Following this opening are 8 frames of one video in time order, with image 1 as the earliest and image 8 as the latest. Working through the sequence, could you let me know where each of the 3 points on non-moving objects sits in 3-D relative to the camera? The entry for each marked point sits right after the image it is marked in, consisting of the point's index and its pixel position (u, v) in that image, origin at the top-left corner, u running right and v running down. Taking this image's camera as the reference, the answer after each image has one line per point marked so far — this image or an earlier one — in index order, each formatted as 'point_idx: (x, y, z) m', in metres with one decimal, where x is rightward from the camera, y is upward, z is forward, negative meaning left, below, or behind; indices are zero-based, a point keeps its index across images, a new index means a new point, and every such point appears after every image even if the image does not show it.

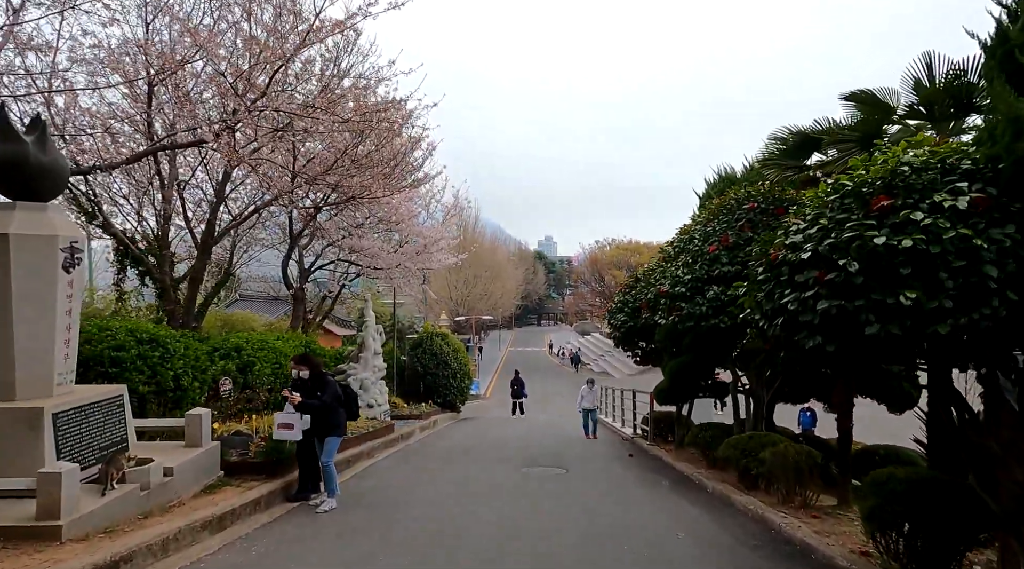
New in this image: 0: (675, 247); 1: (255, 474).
0: (+2.2, +0.5, +9.3) m
1: (-2.7, -2.0, +7.3) m
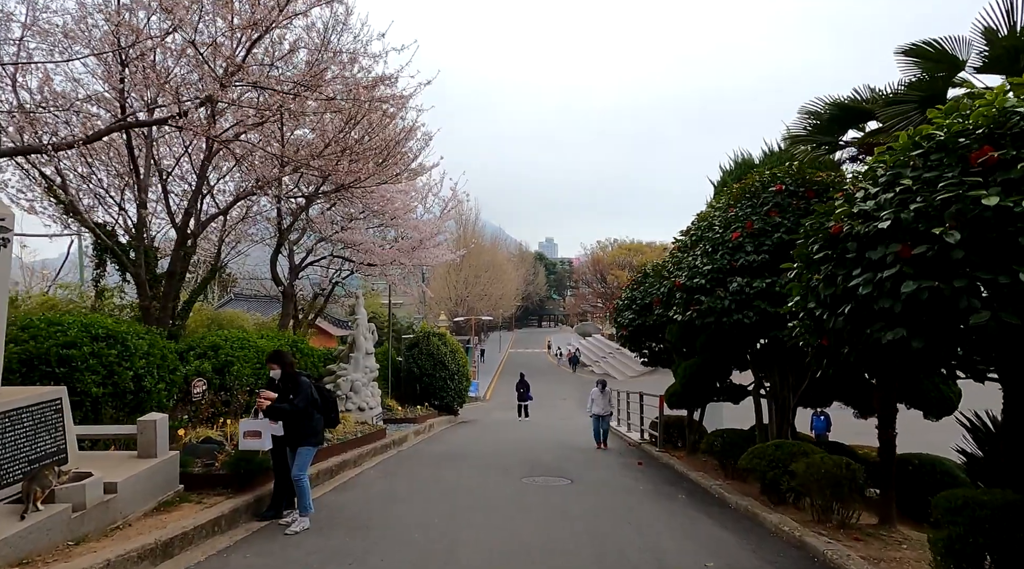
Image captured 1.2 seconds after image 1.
0: (+2.2, +0.6, +8.4) m
1: (-2.7, -1.9, +6.5) m
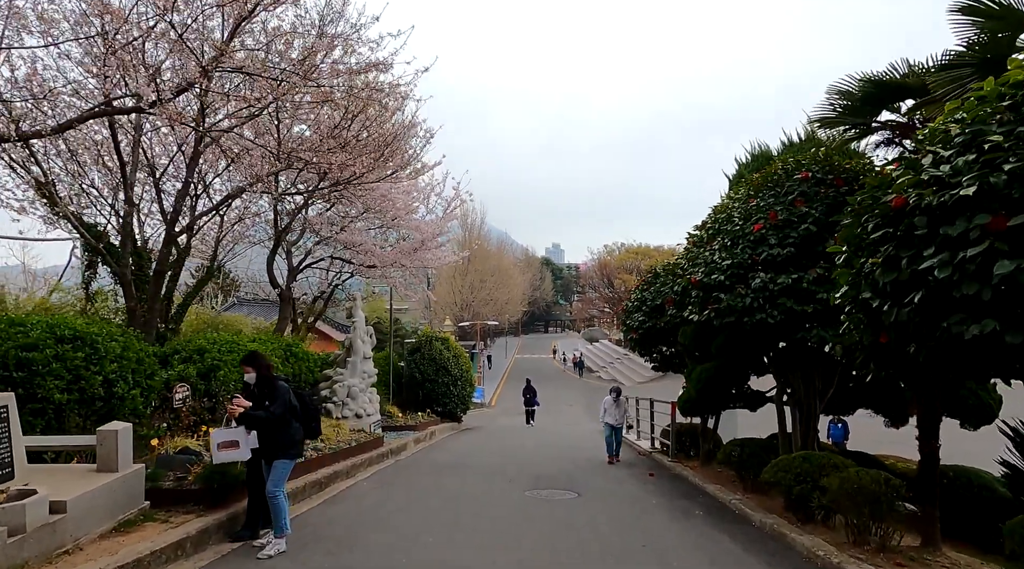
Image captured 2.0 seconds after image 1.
0: (+2.2, +0.6, +7.8) m
1: (-2.7, -1.9, +5.9) m
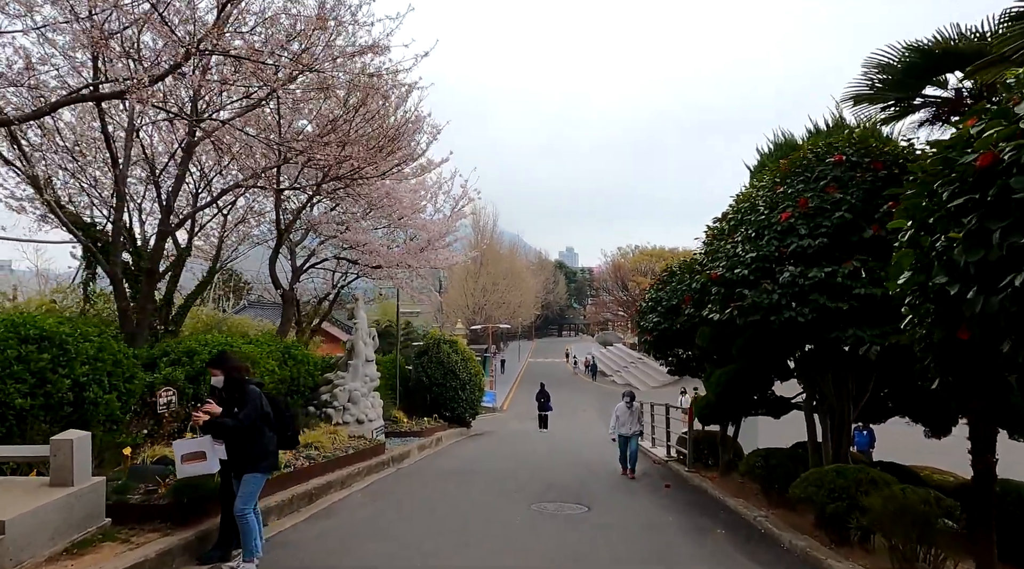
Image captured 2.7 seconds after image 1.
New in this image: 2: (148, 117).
0: (+2.2, +0.6, +7.2) m
1: (-2.7, -1.8, +5.3) m
2: (-6.1, +2.8, +11.7) m
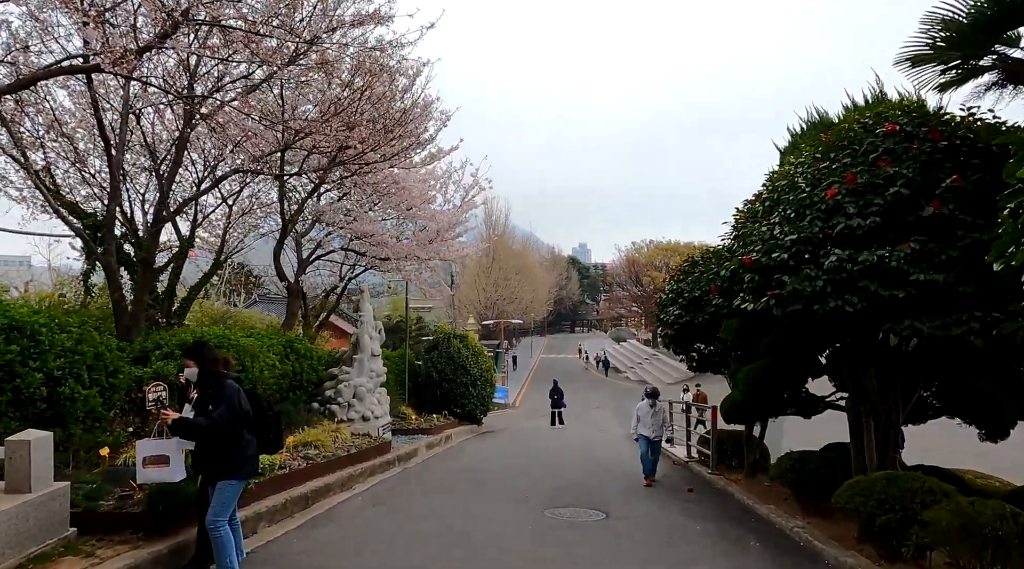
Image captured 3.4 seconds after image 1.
0: (+2.3, +0.8, +6.5) m
1: (-2.7, -1.7, +4.8) m
2: (-5.9, +2.9, +11.2) m
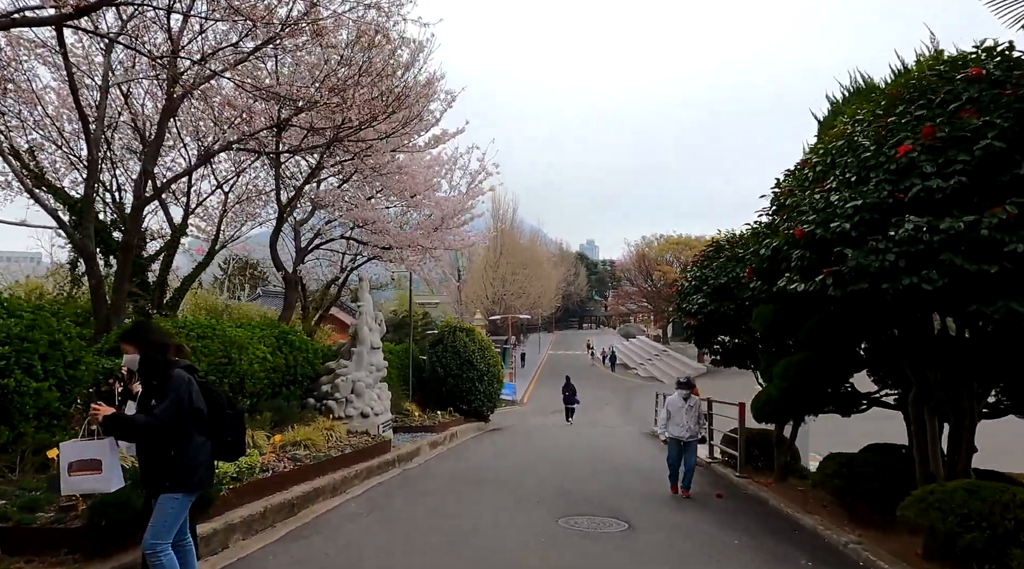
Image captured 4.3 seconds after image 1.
0: (+2.4, +0.9, +5.7) m
1: (-2.6, -1.5, +4.0) m
2: (-5.8, +3.1, +10.4) m
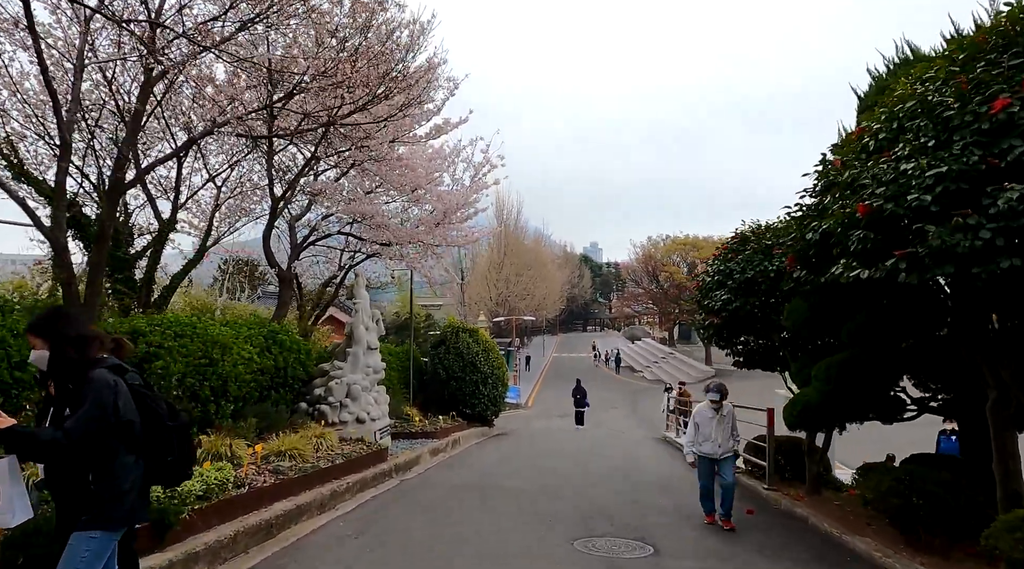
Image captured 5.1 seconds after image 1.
0: (+2.5, +1.0, +4.9) m
1: (-2.5, -1.4, +3.2) m
2: (-5.7, +3.2, +9.7) m
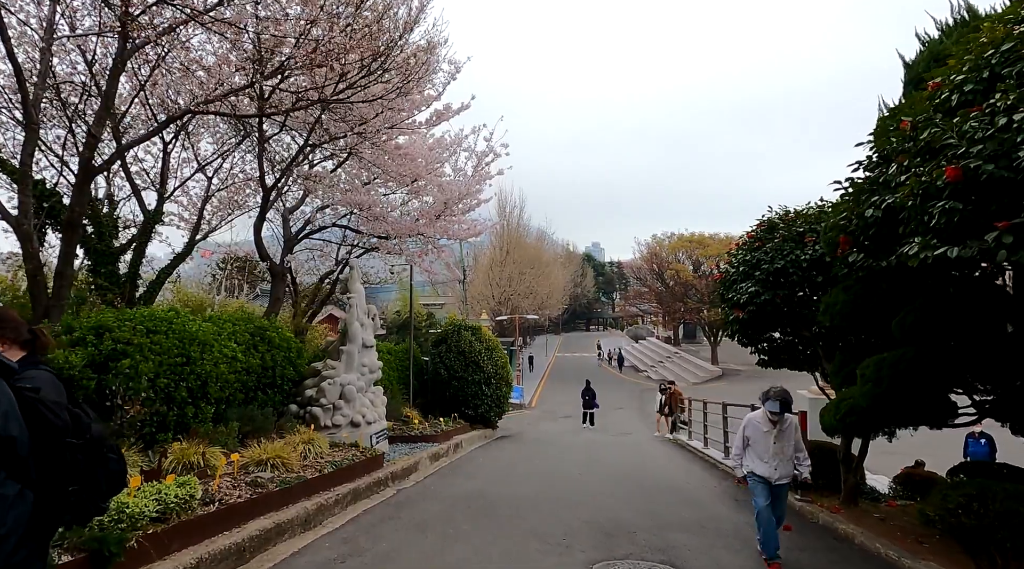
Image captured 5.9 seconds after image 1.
0: (+2.6, +1.1, +4.1) m
1: (-2.5, -1.3, +2.5) m
2: (-5.6, +3.3, +8.9) m
